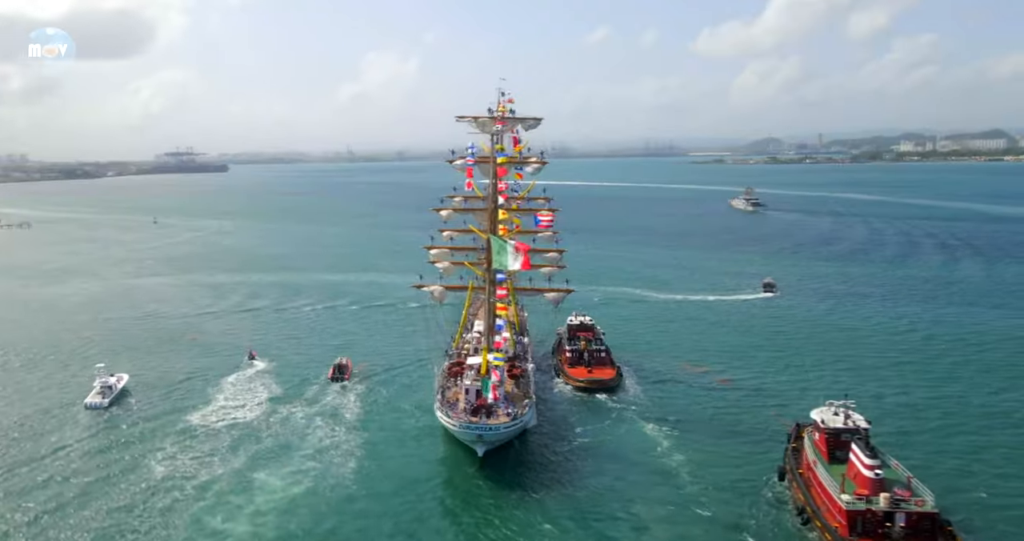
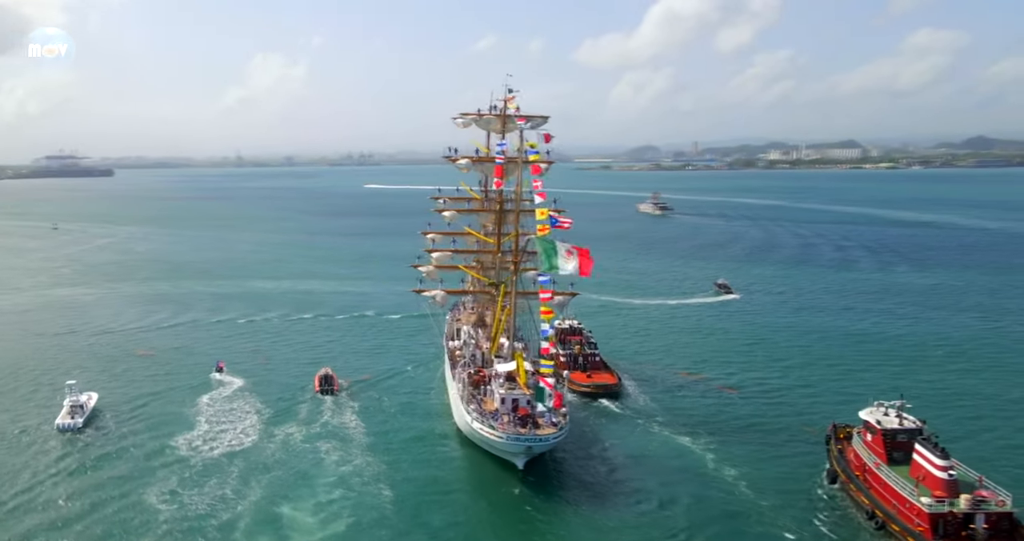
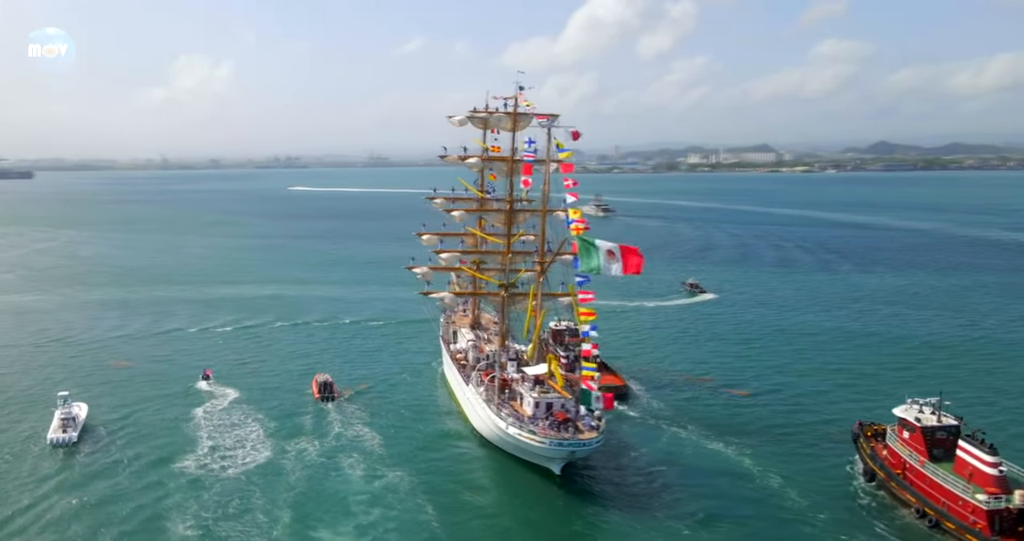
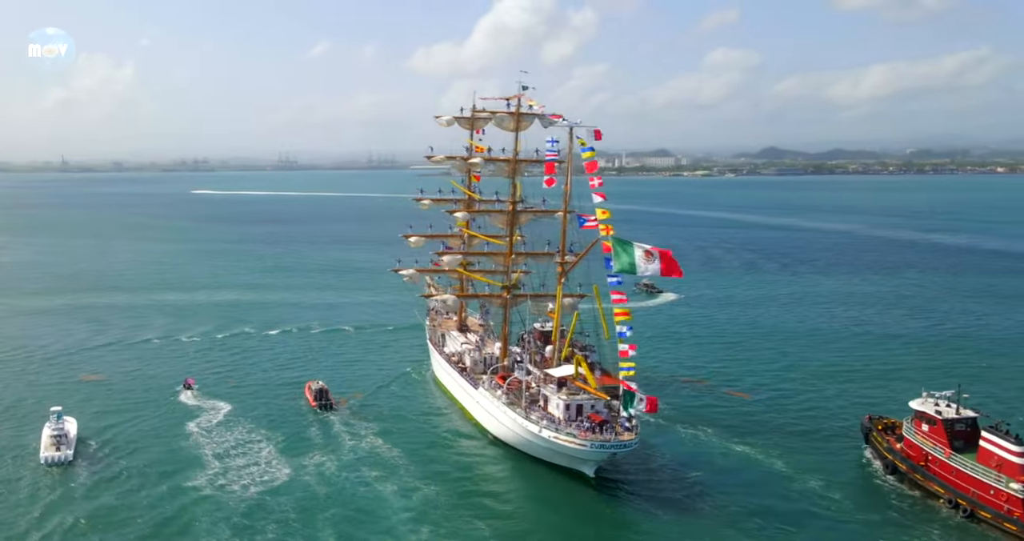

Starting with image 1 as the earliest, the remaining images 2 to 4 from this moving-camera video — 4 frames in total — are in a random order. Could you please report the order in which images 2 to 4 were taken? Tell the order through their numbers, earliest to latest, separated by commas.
2, 3, 4
